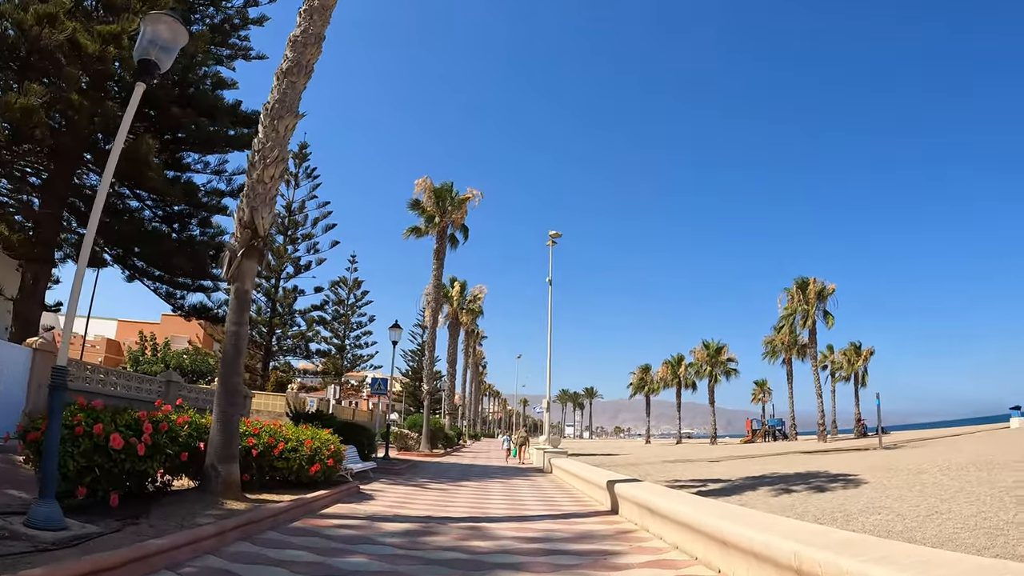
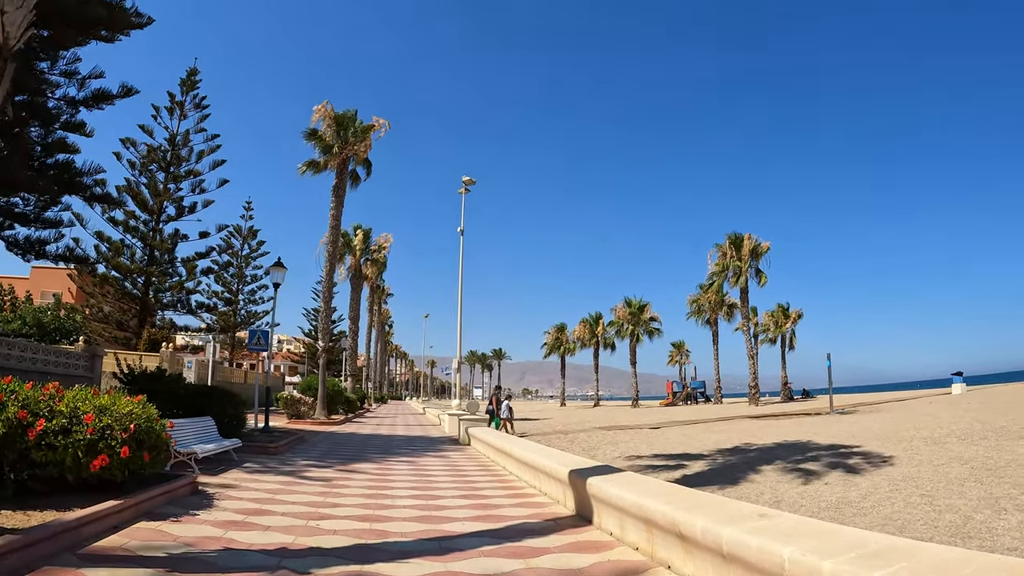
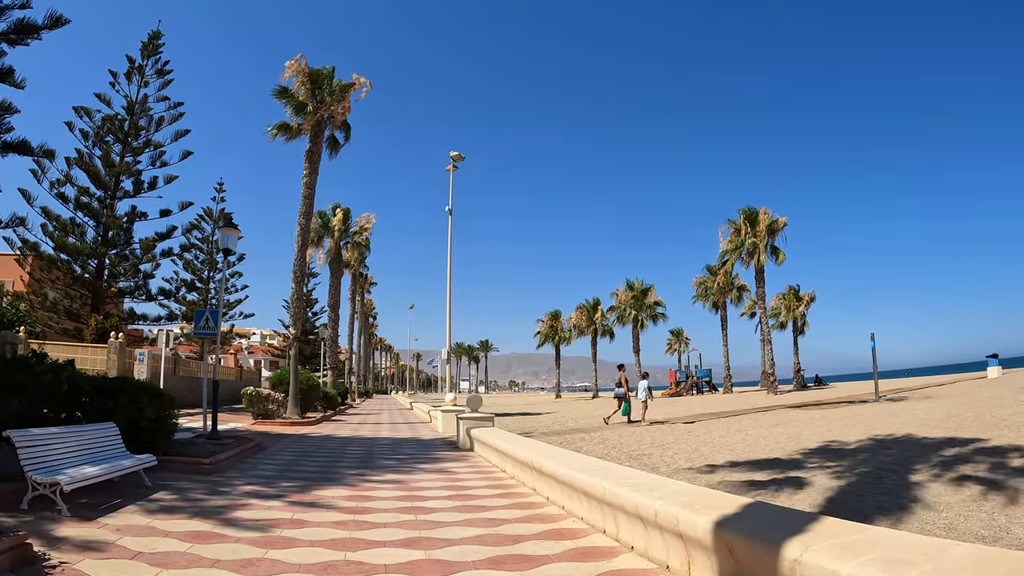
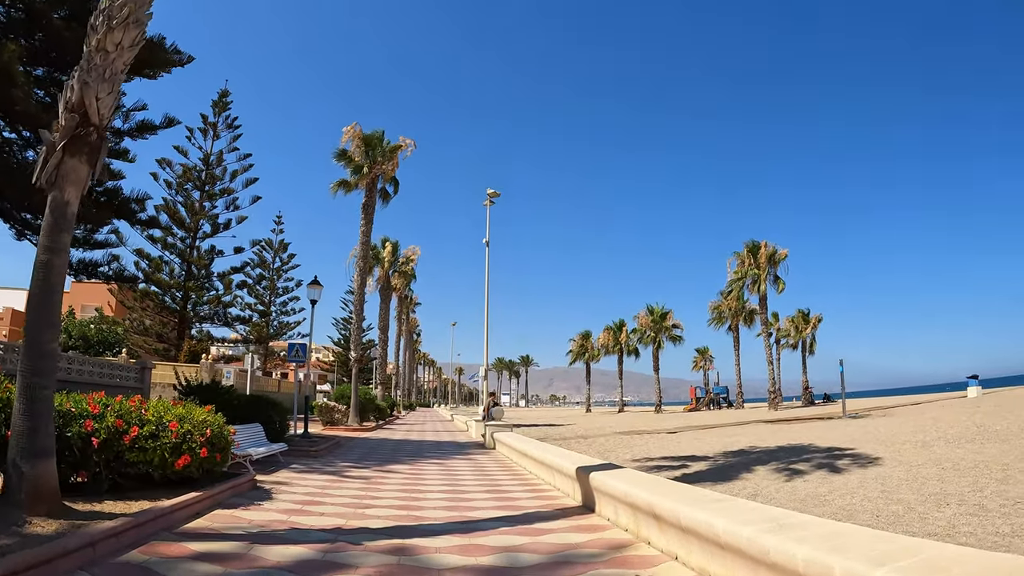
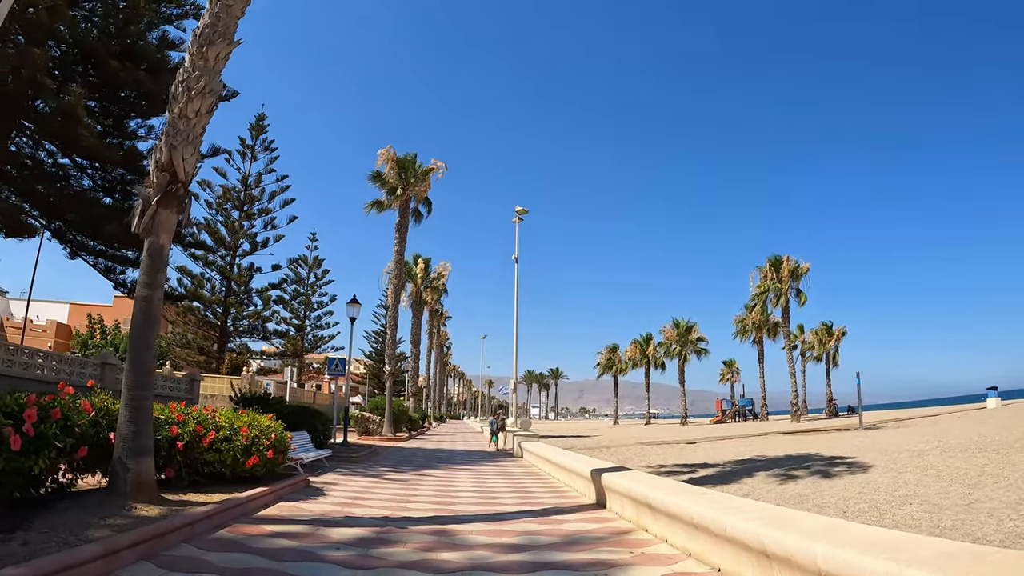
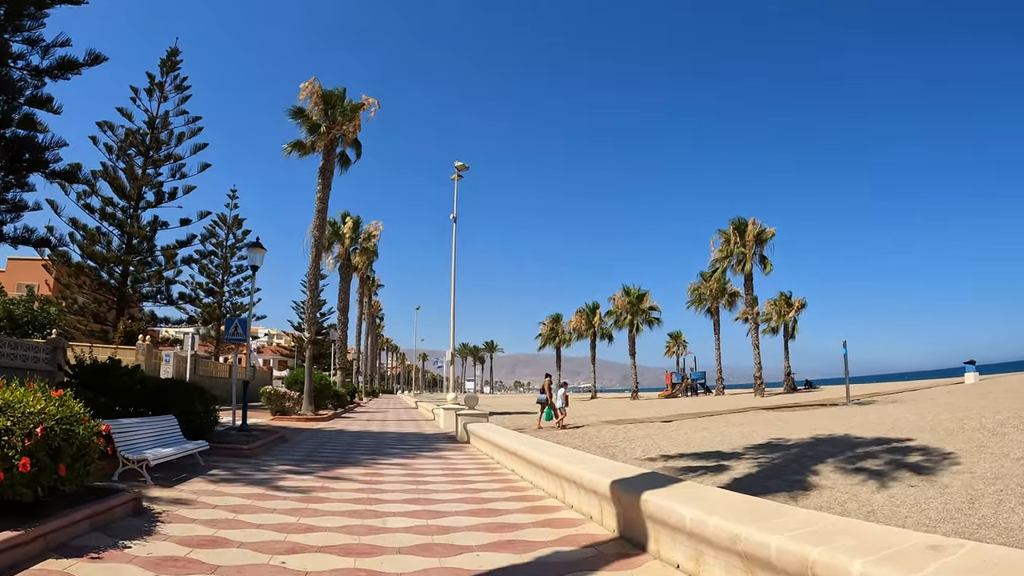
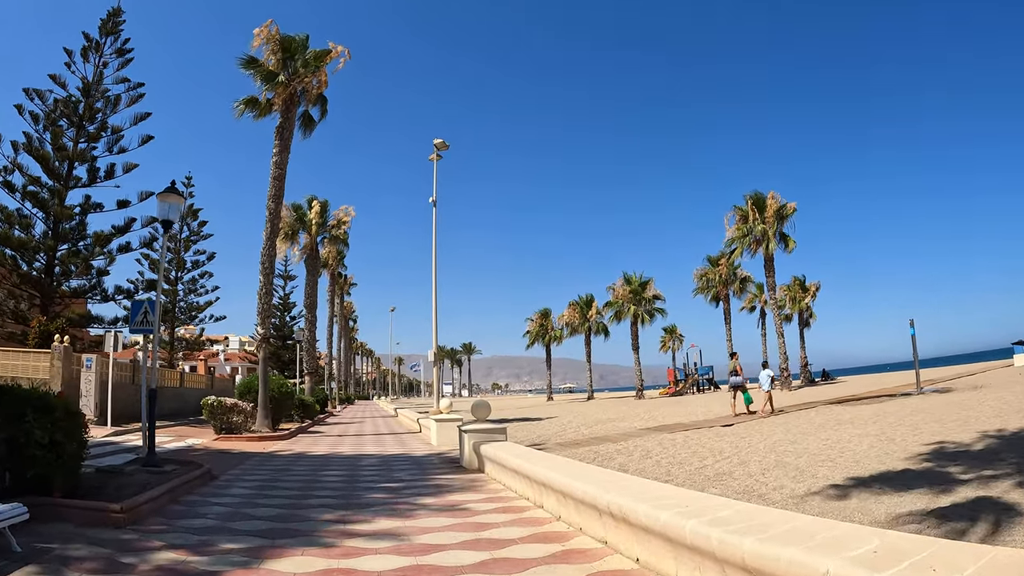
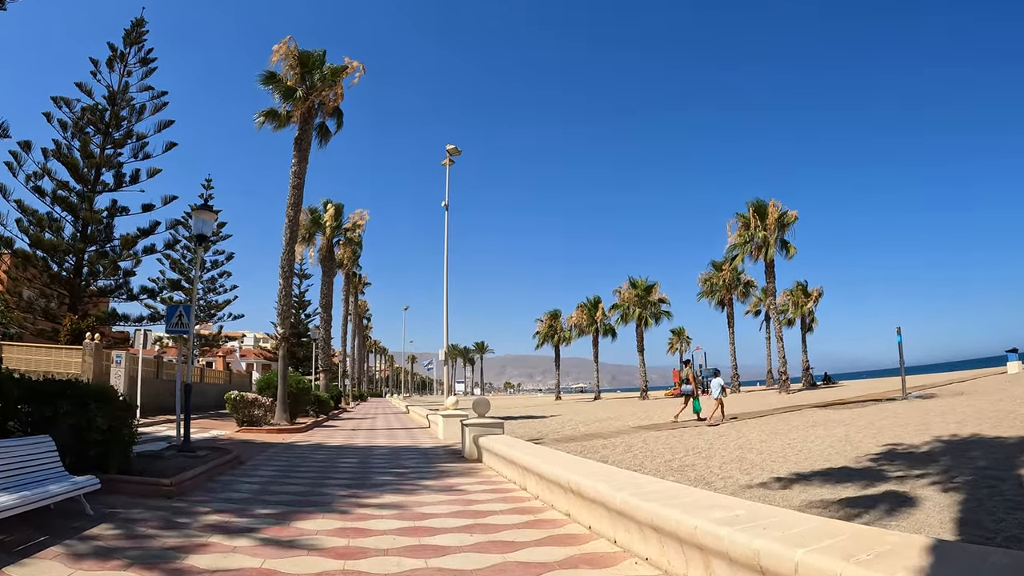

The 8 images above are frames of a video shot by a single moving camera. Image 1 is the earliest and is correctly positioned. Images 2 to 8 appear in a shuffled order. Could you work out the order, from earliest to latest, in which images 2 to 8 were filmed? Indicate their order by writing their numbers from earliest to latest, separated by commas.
5, 4, 2, 6, 3, 8, 7
